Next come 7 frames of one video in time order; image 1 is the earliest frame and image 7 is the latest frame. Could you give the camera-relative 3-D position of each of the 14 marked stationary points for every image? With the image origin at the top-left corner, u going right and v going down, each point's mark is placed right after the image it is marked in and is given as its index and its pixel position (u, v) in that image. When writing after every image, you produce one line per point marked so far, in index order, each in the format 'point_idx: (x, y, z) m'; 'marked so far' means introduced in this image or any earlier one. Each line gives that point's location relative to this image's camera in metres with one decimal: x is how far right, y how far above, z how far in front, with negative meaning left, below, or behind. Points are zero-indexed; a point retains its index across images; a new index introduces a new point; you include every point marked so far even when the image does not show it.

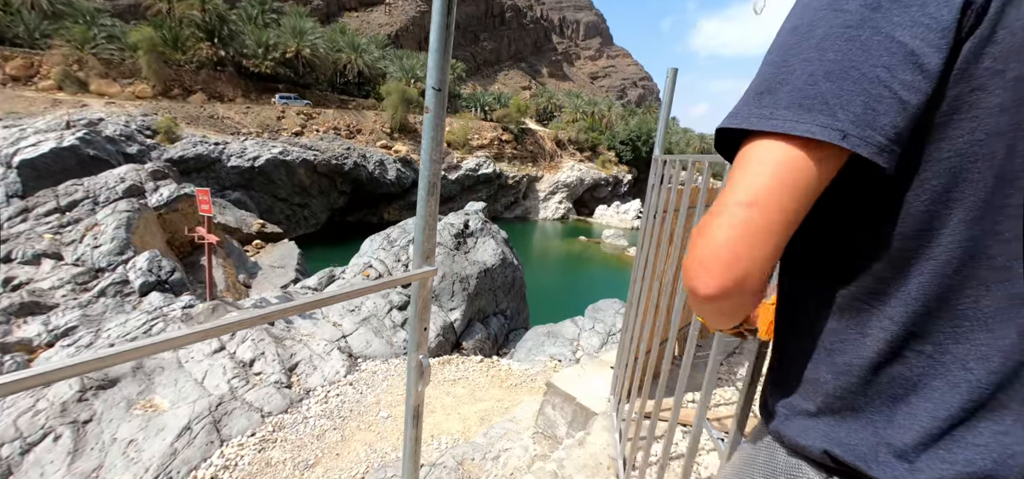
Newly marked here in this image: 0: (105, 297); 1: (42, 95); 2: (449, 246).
0: (-6.4, -0.9, +6.7) m
1: (-18.4, +5.5, +17.8) m
2: (-1.2, -0.2, +8.6) m
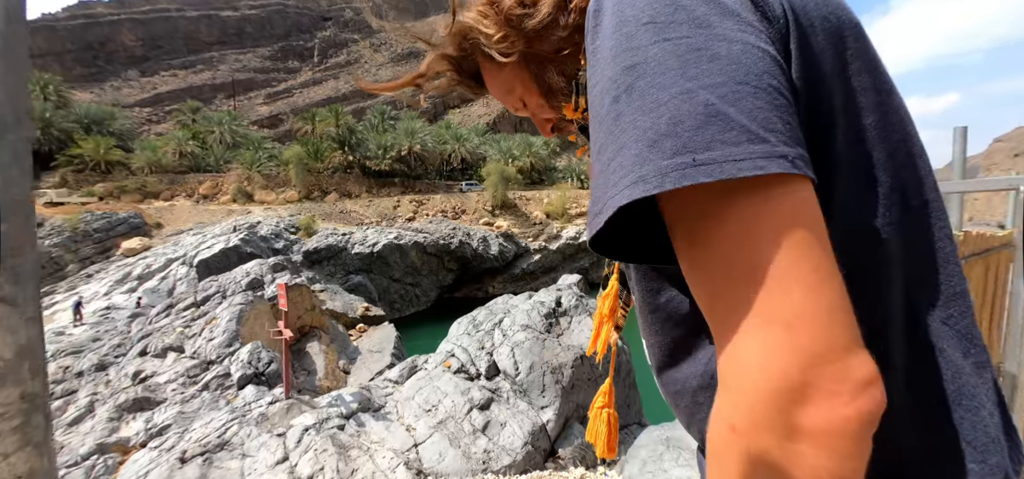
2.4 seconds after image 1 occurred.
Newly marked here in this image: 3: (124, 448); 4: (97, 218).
0: (-4.9, -2.4, +6.8) m
1: (-14.0, +1.2, +21.4) m
2: (+0.6, -1.6, +7.6) m
3: (-4.8, -2.6, +5.2) m
4: (-17.1, +0.6, +18.2) m
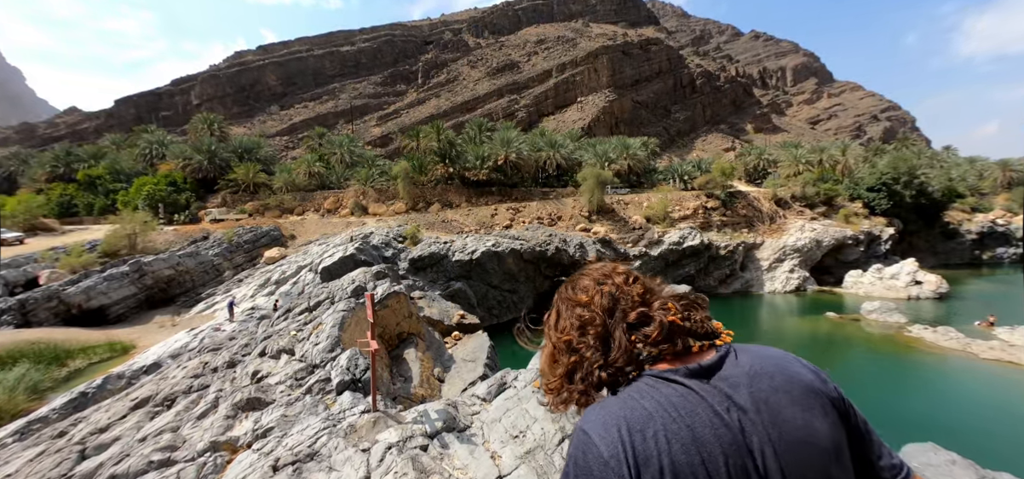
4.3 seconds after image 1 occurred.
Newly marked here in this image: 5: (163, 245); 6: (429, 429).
0: (-3.4, -2.6, +7.1) m
1: (-9.1, +0.7, +23.4) m
2: (+2.1, -1.7, +6.6) m
3: (-3.6, -2.7, +5.5) m
4: (-12.8, +0.1, +21.0) m
5: (-15.6, -0.5, +19.8) m
6: (-1.0, -2.3, +5.1) m
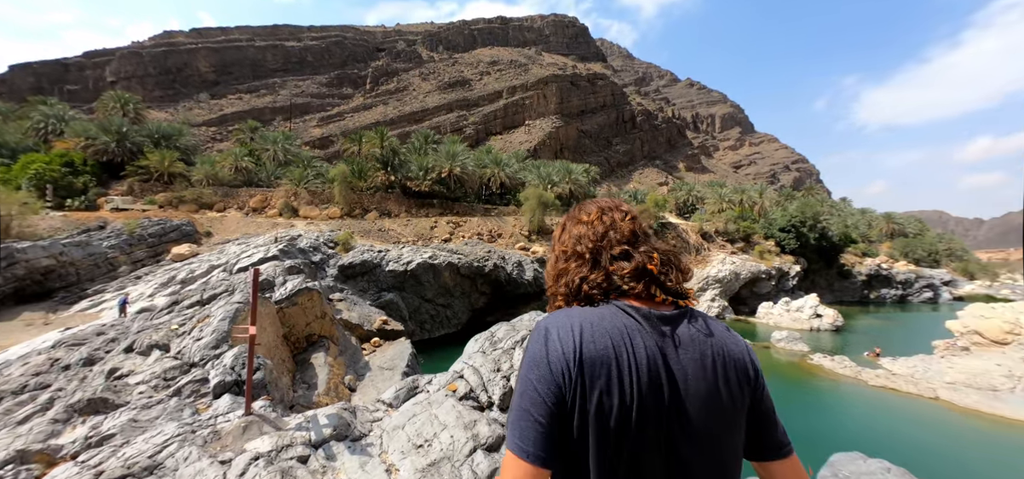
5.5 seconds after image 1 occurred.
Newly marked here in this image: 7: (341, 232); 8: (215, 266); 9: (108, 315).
0: (-4.6, -2.2, +5.9) m
1: (-12.3, +0.9, +21.4) m
2: (+0.9, -1.7, +6.2) m
3: (-4.7, -2.2, +4.3) m
4: (-15.7, +0.6, +18.4) m
5: (-18.3, +0.3, +16.9) m
6: (-2.0, -2.0, +4.2) m
7: (-8.0, +0.3, +19.8) m
8: (-10.9, -0.9, +15.2) m
9: (-13.2, -2.3, +13.4) m
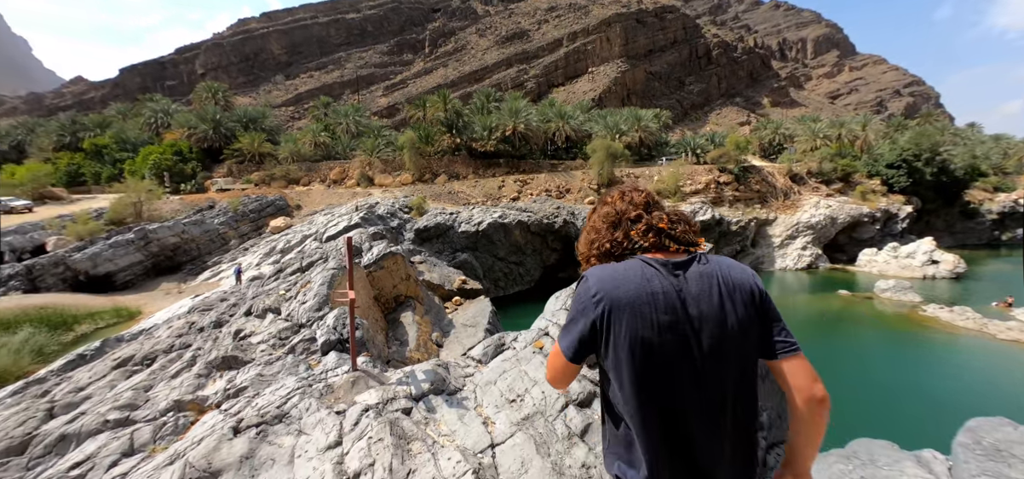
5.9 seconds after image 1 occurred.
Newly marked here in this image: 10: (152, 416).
0: (-3.4, -1.8, +6.6) m
1: (-8.8, +2.6, +22.7) m
2: (+2.1, -1.0, +5.9) m
3: (-3.7, -2.0, +5.0) m
4: (-12.5, +1.8, +20.4) m
5: (-15.4, +1.2, +19.3) m
6: (-1.0, -1.6, +4.5) m
7: (-4.7, +2.0, +20.5) m
8: (-8.2, +0.2, +16.6) m
9: (-10.7, -1.5, +15.4) m
10: (-4.1, -2.0, +4.8) m
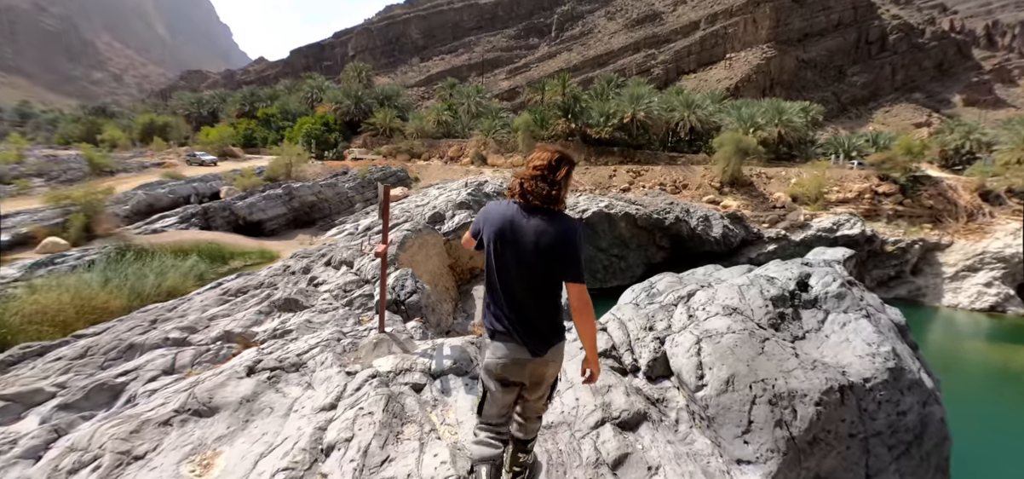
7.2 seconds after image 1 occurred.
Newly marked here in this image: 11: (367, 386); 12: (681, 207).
0: (-2.5, -1.0, +6.5) m
1: (-3.2, +4.1, +23.3) m
2: (+2.7, -0.9, +4.6) m
3: (-3.2, -1.2, +5.1) m
4: (-7.5, +3.8, +22.0) m
5: (-10.6, +3.5, +21.7) m
6: (-0.7, -1.2, +3.9) m
7: (0.0, +3.1, +20.2) m
8: (-4.5, +1.7, +17.4) m
9: (-7.4, +0.2, +16.8) m
10: (-3.6, -1.2, +5.0) m
11: (-1.2, -1.2, +3.5) m
12: (+6.6, +1.5, +17.1) m
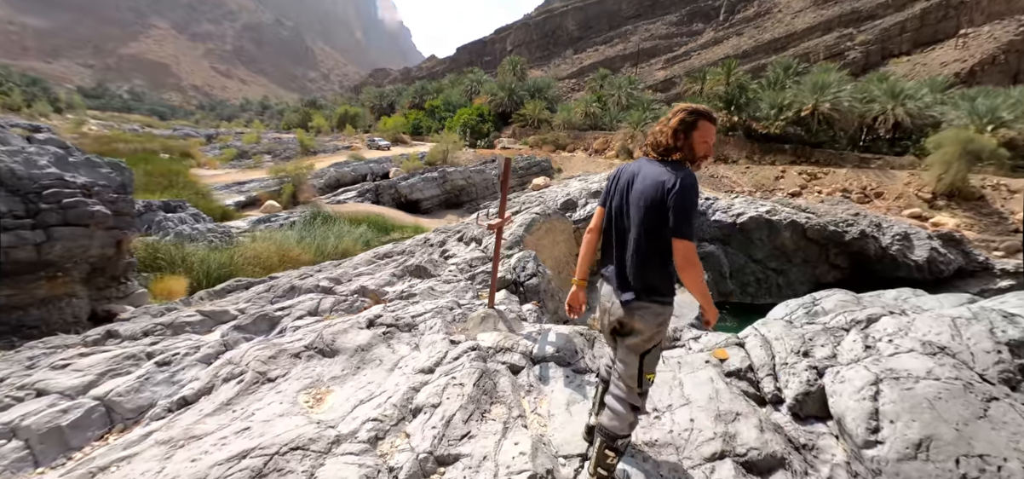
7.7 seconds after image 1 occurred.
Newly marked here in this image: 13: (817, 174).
0: (-0.6, -0.7, +6.7) m
1: (+4.4, +4.5, +22.8) m
2: (+3.7, -1.0, +3.2) m
3: (-1.8, -0.8, +5.6) m
4: (0.0, +4.6, +22.8) m
5: (-3.1, +4.7, +23.5) m
6: (+0.2, -1.0, +3.7) m
7: (+6.4, +3.2, +18.8) m
8: (+1.1, +2.2, +17.6) m
9: (-1.9, +1.1, +18.0) m
10: (-2.2, -0.7, +5.7) m
11: (-0.4, -1.0, +3.5) m
12: (+11.5, +0.9, +13.9) m
13: (+12.5, +3.3, +18.0) m
